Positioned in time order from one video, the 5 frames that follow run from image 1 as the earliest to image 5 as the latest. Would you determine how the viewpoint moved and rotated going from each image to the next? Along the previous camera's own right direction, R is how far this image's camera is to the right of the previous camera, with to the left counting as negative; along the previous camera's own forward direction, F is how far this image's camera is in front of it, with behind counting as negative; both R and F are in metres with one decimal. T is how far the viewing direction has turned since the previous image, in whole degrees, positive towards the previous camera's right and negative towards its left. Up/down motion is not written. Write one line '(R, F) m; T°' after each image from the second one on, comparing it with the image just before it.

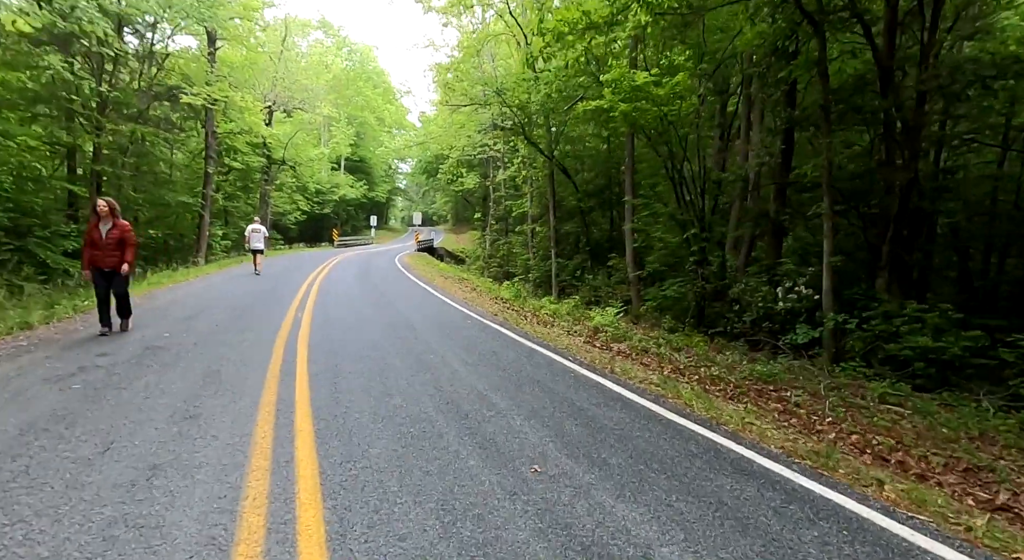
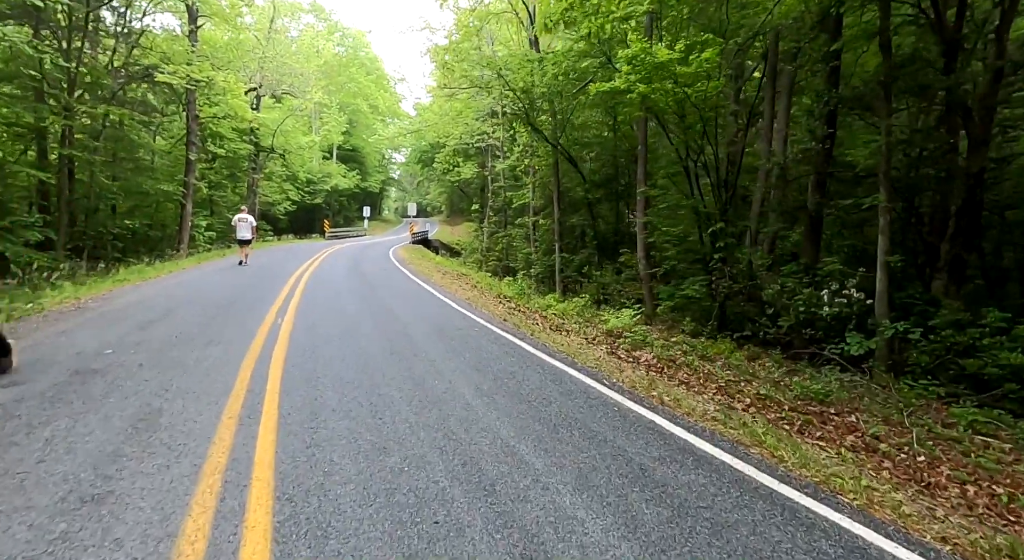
(-0.3, +1.3) m; +1°
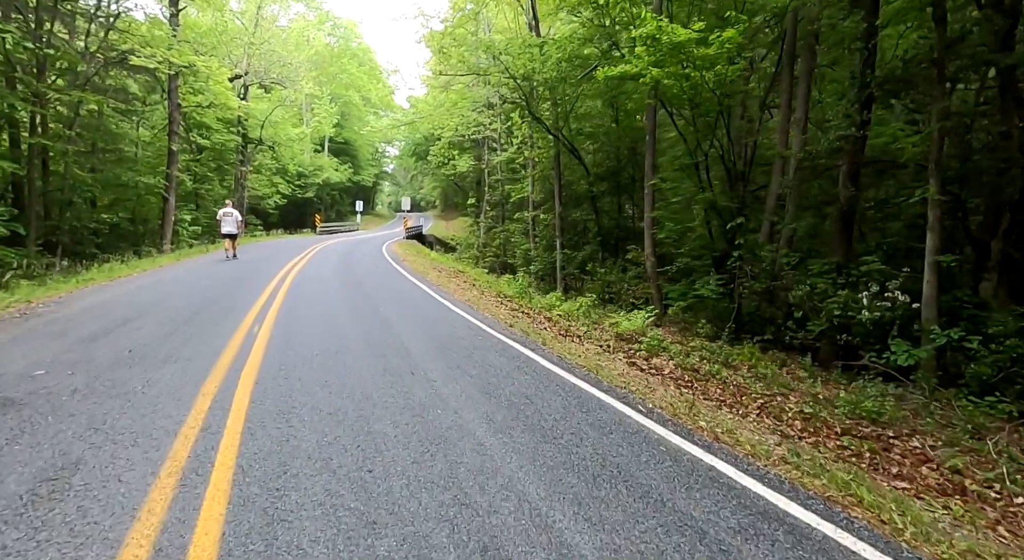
(-0.2, +1.0) m; +1°
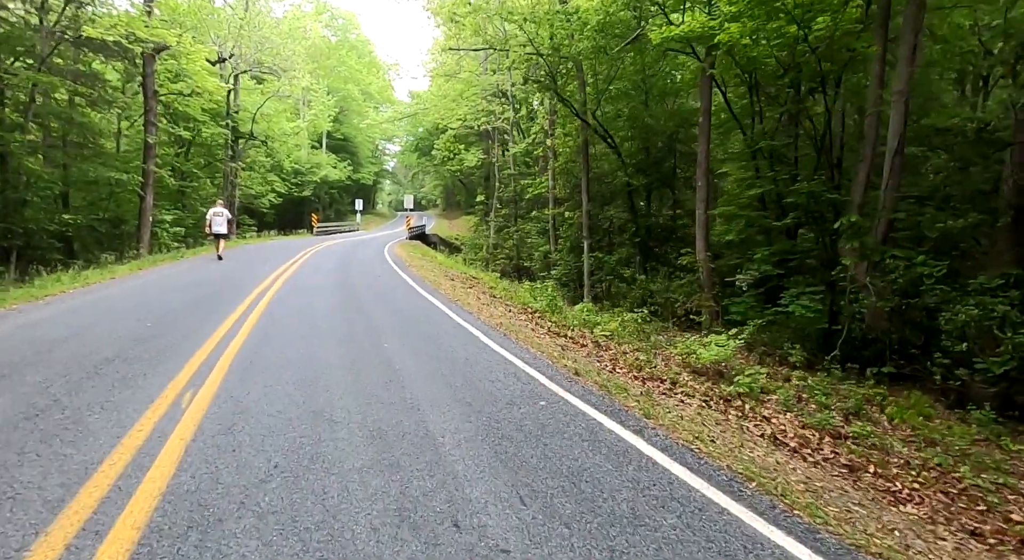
(-0.7, +2.8) m; 0°
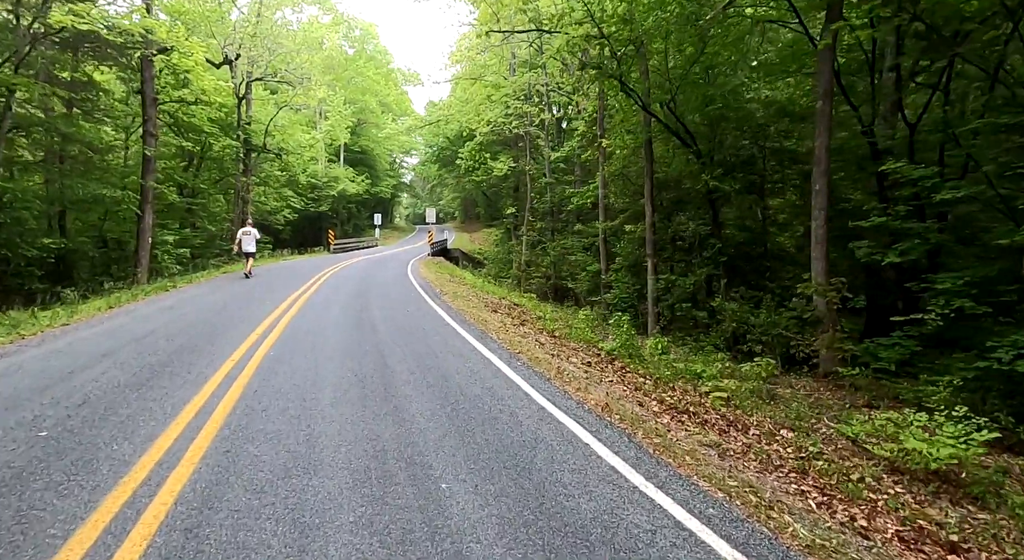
(-1.0, +3.2) m; -2°
